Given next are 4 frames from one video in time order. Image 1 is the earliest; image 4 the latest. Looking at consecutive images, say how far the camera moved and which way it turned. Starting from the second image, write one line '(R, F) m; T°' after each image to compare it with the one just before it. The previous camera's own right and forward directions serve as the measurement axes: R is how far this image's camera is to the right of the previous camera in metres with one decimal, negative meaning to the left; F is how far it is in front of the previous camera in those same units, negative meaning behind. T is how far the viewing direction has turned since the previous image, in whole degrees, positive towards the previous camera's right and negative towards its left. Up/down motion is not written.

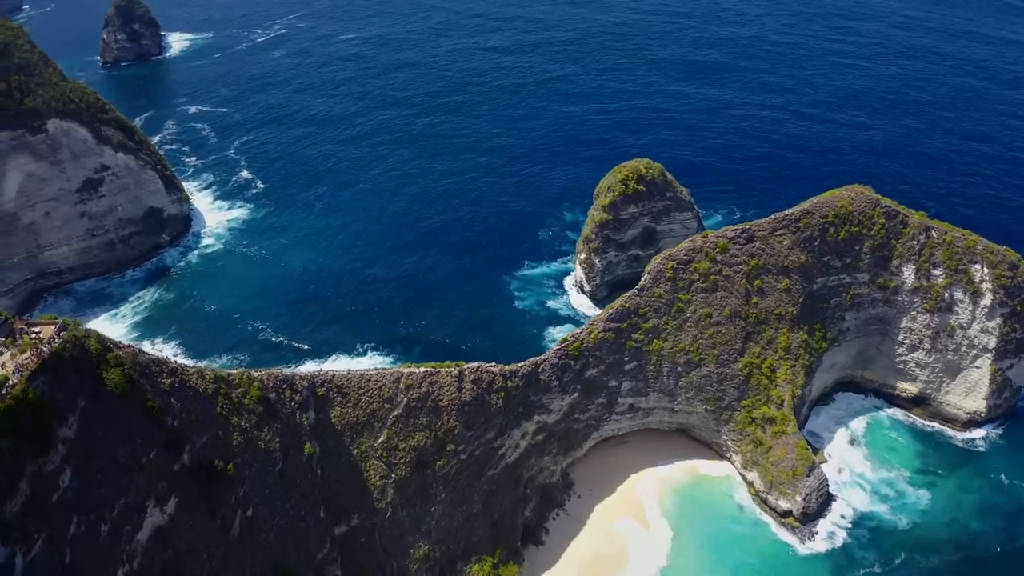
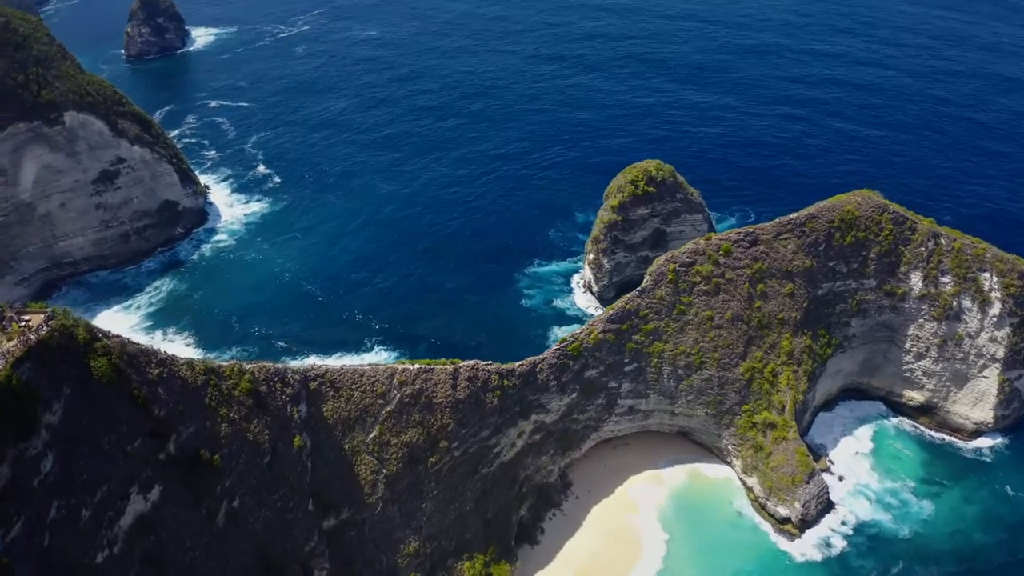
(+1.2, 0.0) m; -1°
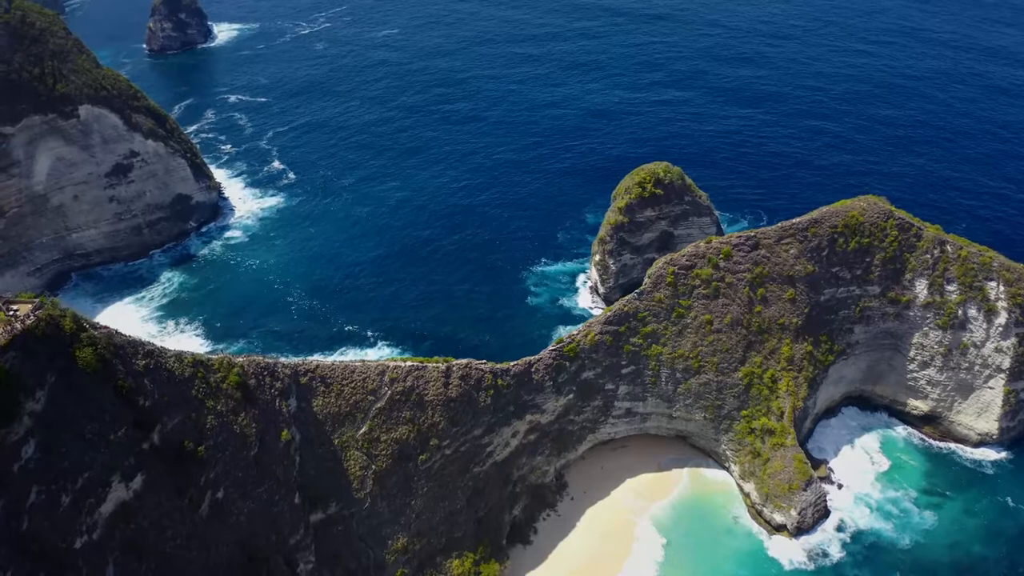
(+1.3, 0.0) m; -1°
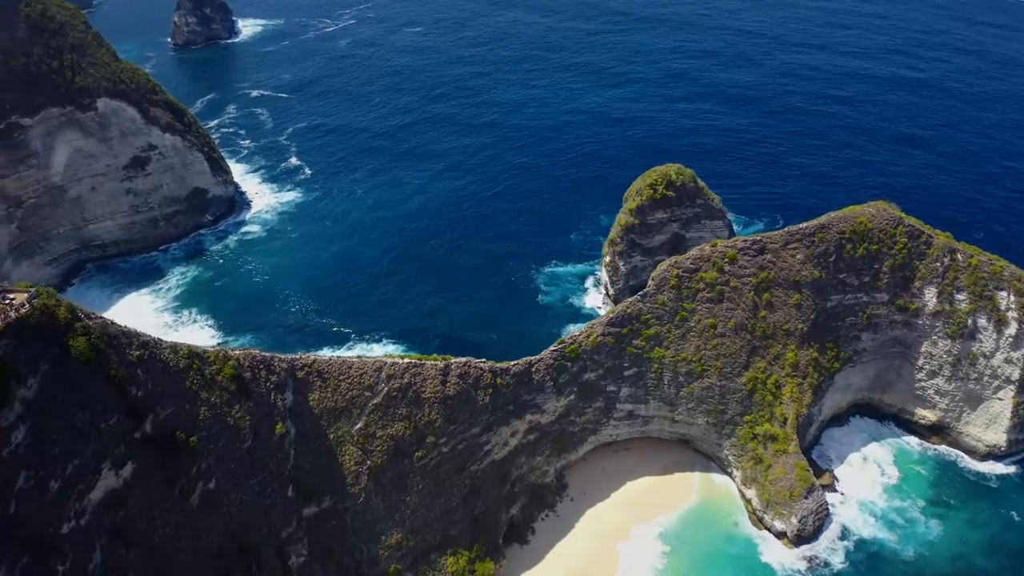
(+1.1, 0.0) m; -1°
